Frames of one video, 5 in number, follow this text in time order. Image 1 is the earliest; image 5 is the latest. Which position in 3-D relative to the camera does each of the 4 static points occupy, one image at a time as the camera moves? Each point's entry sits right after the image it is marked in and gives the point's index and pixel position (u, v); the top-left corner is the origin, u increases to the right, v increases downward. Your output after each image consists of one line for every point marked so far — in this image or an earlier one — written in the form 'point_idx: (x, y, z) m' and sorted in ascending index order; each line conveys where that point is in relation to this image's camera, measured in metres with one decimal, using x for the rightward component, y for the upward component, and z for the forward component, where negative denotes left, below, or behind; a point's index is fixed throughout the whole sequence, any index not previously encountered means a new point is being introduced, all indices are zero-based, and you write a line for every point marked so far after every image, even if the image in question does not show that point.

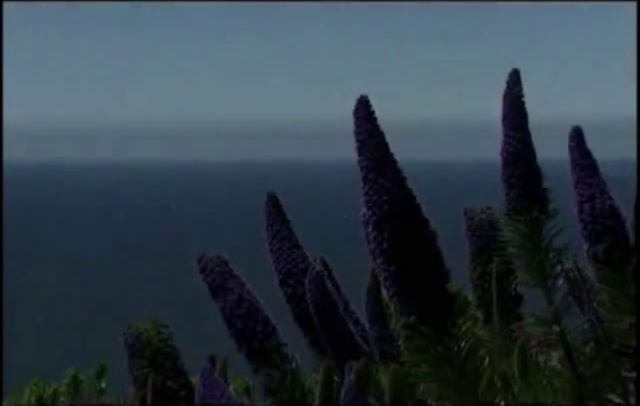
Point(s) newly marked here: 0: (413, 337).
0: (+0.3, -0.4, +3.4) m
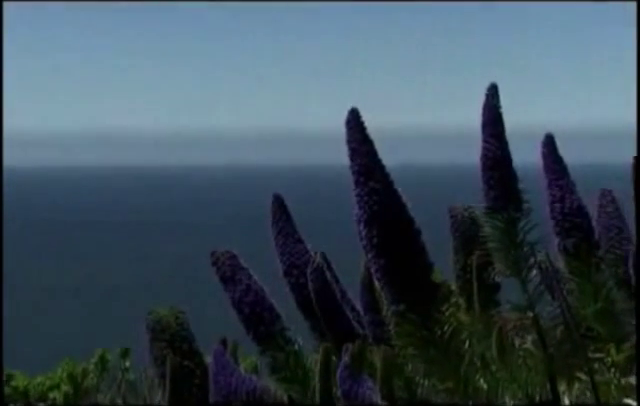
0: (+0.2, -0.3, +3.8) m
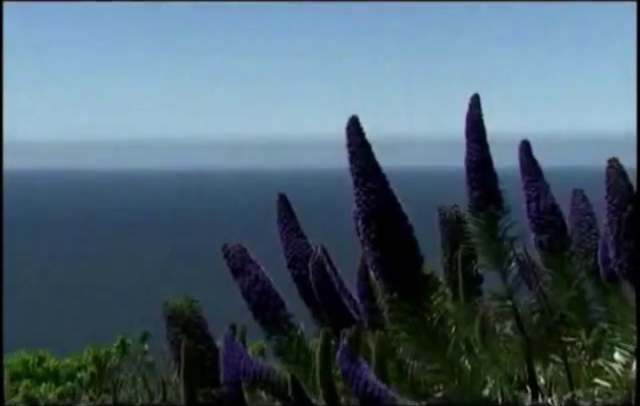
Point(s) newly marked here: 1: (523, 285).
0: (+0.2, -0.3, +4.3) m
1: (+0.7, -0.3, +4.5) m
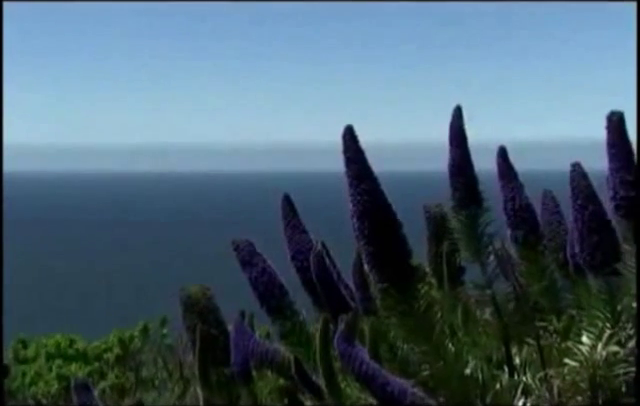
0: (+0.2, -0.3, +4.8) m
1: (+0.7, -0.3, +5.0) m
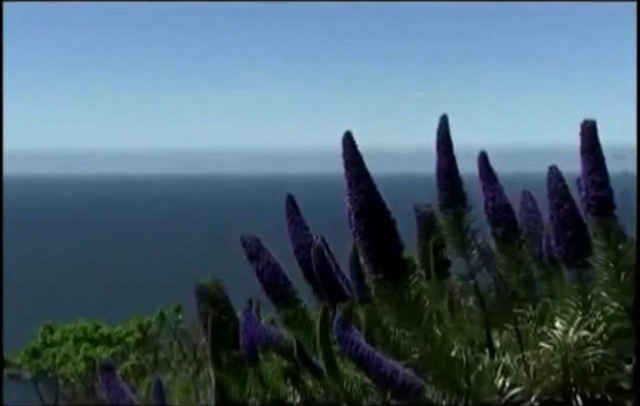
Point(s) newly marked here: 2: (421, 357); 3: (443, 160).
0: (+0.2, -0.3, +5.4) m
1: (+0.7, -0.3, +5.6) m
2: (+0.4, -0.6, +5.2) m
3: (+0.5, +0.2, +5.4) m
